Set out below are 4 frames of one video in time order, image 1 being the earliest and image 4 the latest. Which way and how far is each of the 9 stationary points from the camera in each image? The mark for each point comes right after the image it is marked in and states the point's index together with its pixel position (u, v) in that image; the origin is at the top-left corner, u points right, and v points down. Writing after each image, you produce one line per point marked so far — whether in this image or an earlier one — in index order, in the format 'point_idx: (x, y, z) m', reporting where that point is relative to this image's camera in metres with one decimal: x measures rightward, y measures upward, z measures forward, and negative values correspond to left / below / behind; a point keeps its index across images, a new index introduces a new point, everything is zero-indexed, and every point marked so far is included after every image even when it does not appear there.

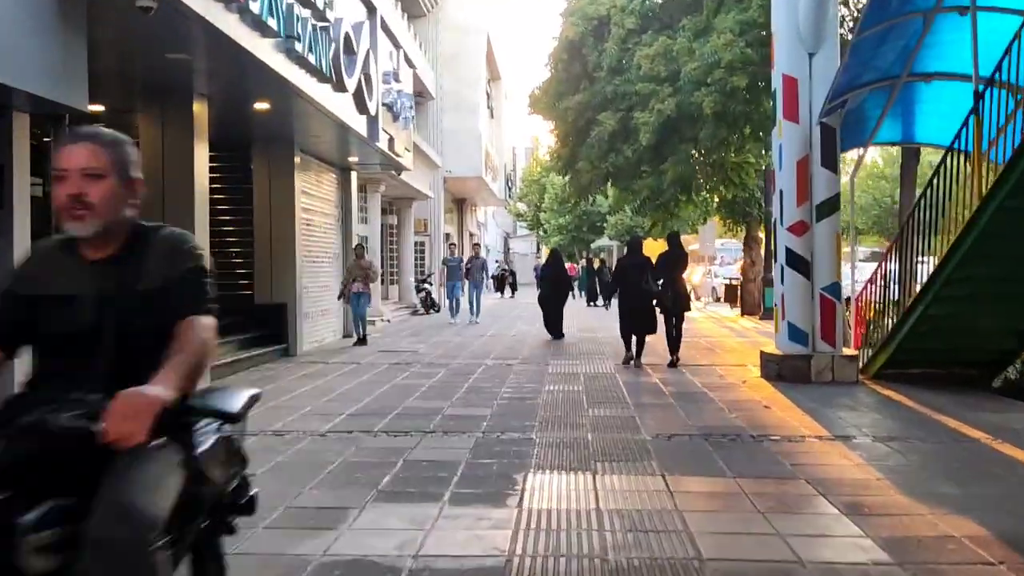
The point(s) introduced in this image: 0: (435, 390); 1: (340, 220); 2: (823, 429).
0: (-1.0, -1.3, +10.1) m
1: (-3.8, +1.5, +17.4) m
2: (+3.0, -1.3, +7.6) m
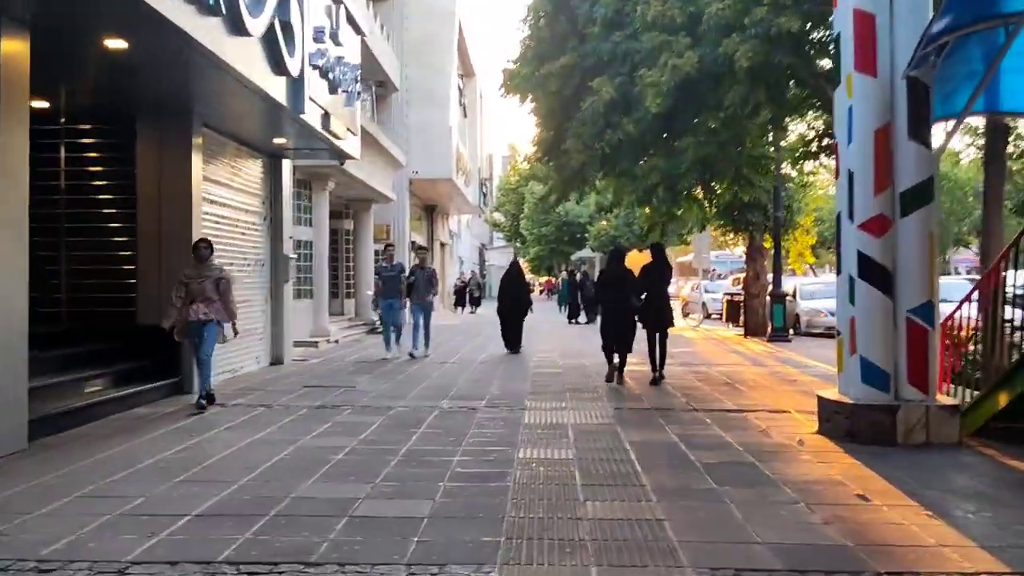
0: (-1.3, -1.4, +6.9) m
1: (-4.3, +1.2, +14.2) m
2: (+2.7, -1.5, +4.5) m
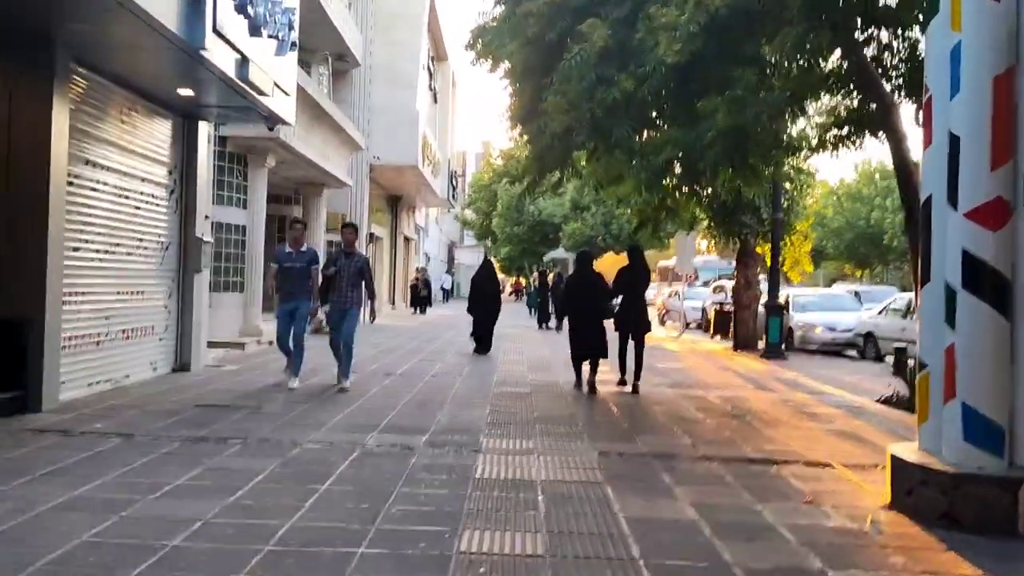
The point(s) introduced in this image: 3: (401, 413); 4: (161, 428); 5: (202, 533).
0: (-1.7, -1.4, +4.4) m
1: (-4.8, +1.4, +11.6) m
2: (+2.4, -1.6, +2.2) m
3: (-1.2, -1.4, +8.6) m
4: (-3.2, -1.3, +7.4) m
5: (-1.7, -1.4, +4.5) m
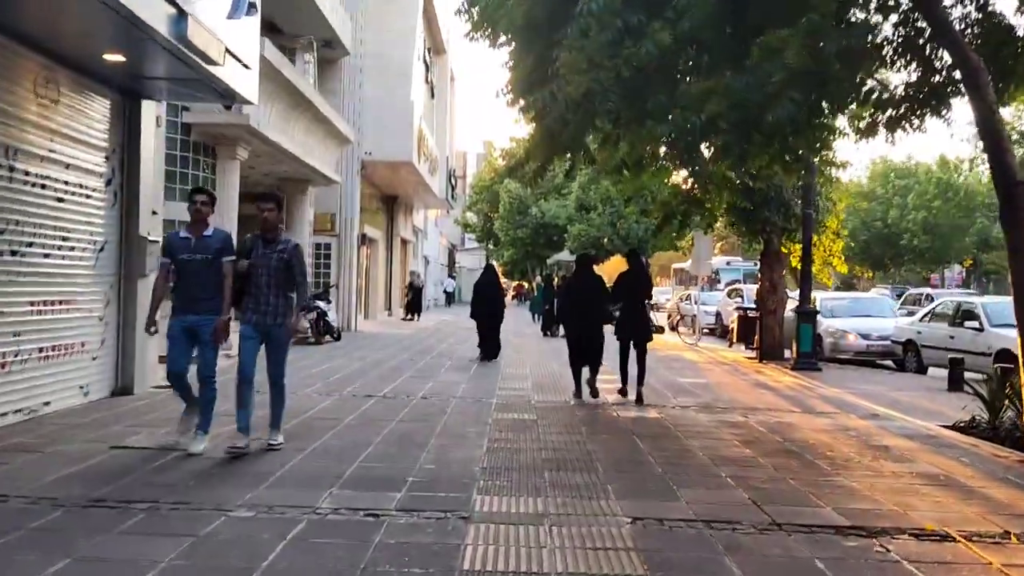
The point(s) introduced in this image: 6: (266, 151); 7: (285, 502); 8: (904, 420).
0: (-1.7, -1.4, +2.6) m
1: (-4.8, +1.3, +9.8) m
2: (+2.4, -1.6, +0.3) m
3: (-1.2, -1.4, +6.8) m
4: (-3.2, -1.4, +5.6) m
5: (-1.7, -1.4, +2.7) m
6: (-4.9, +2.7, +15.8) m
7: (-1.5, -1.4, +5.3) m
8: (+4.8, -1.6, +9.8) m
